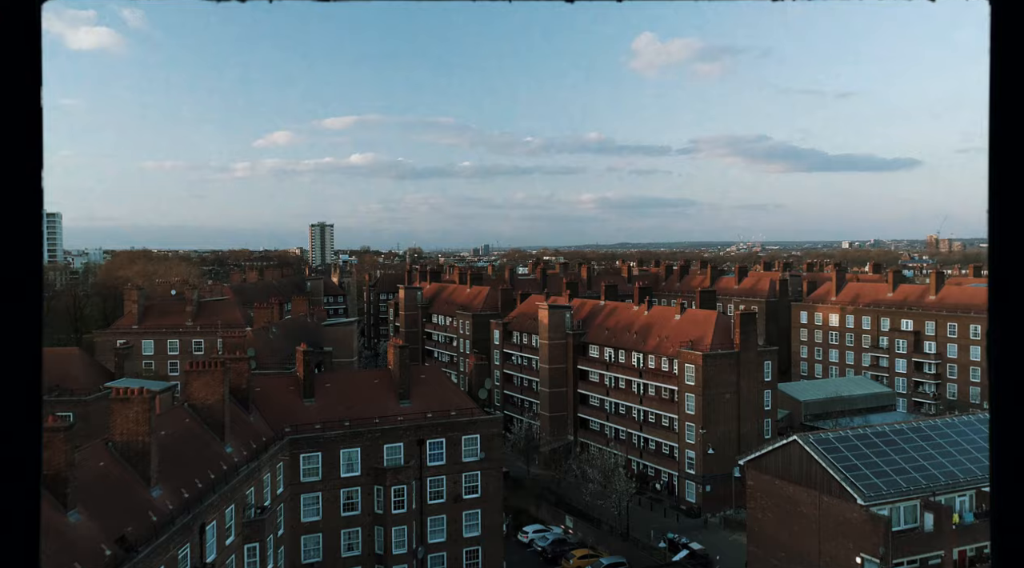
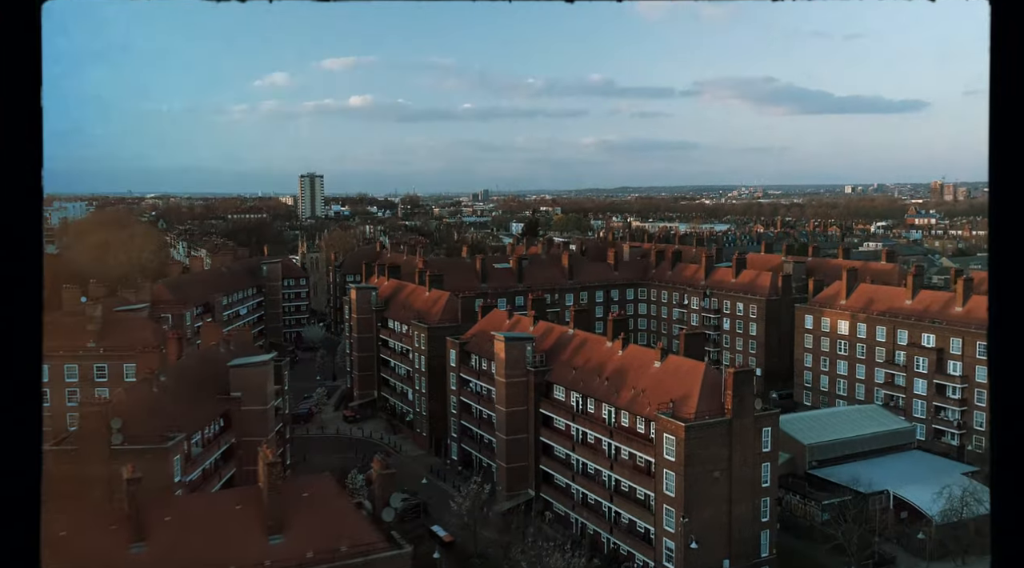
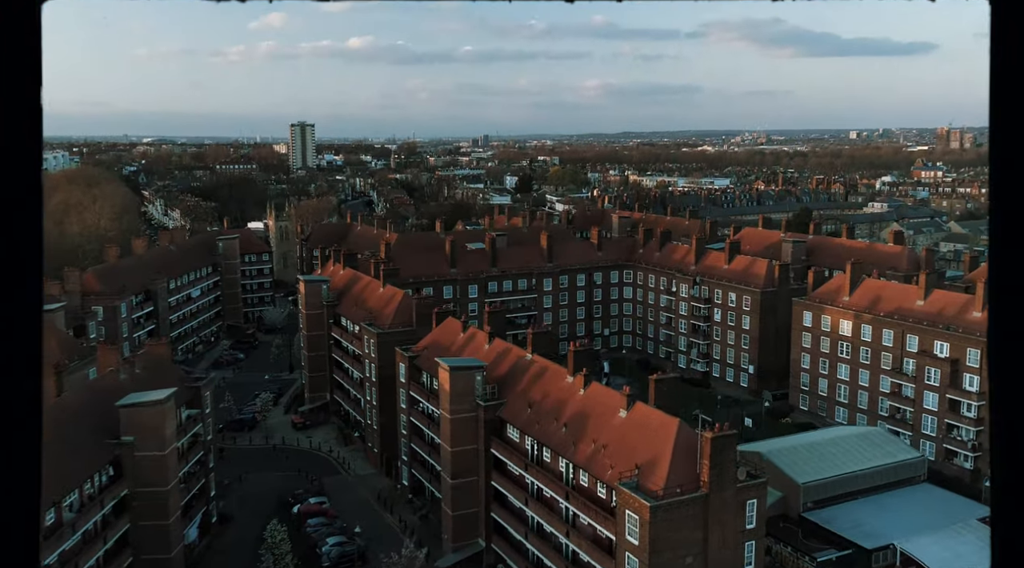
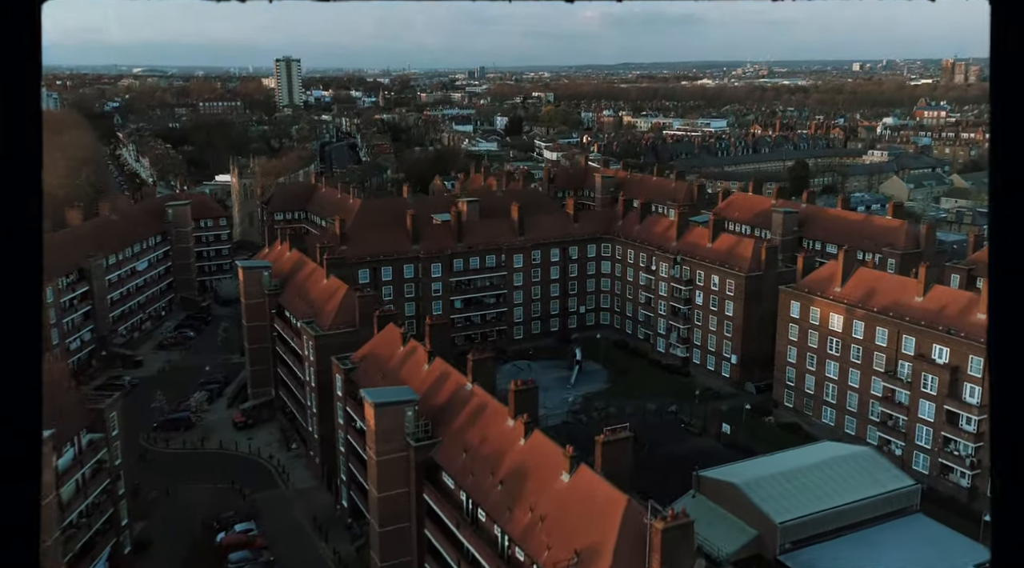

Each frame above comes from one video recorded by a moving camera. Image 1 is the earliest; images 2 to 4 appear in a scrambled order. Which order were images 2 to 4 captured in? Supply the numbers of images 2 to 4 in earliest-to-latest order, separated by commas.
2, 3, 4
